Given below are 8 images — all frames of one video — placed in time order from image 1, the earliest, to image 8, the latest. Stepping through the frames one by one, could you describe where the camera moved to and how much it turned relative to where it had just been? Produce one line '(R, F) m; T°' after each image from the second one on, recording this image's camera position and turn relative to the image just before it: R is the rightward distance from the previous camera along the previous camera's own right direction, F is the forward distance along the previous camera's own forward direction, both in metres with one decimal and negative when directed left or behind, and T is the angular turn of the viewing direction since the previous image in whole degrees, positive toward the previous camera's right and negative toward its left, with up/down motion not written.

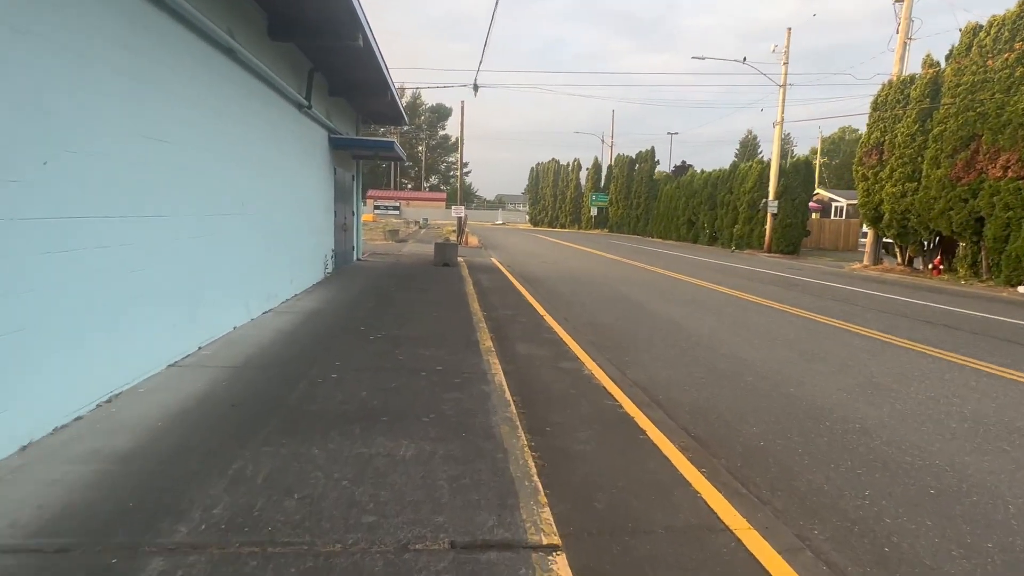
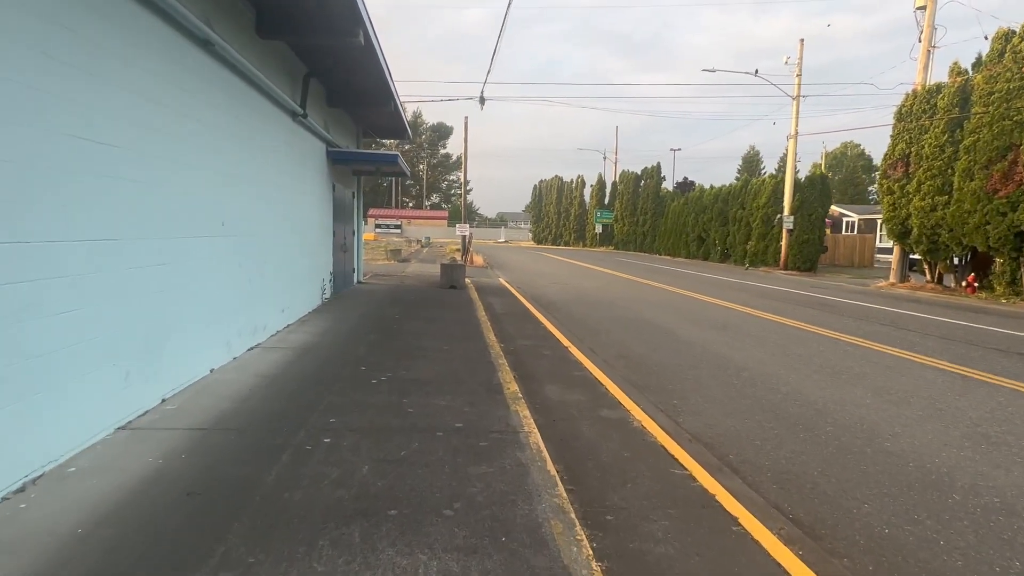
(-0.3, +1.2) m; 0°
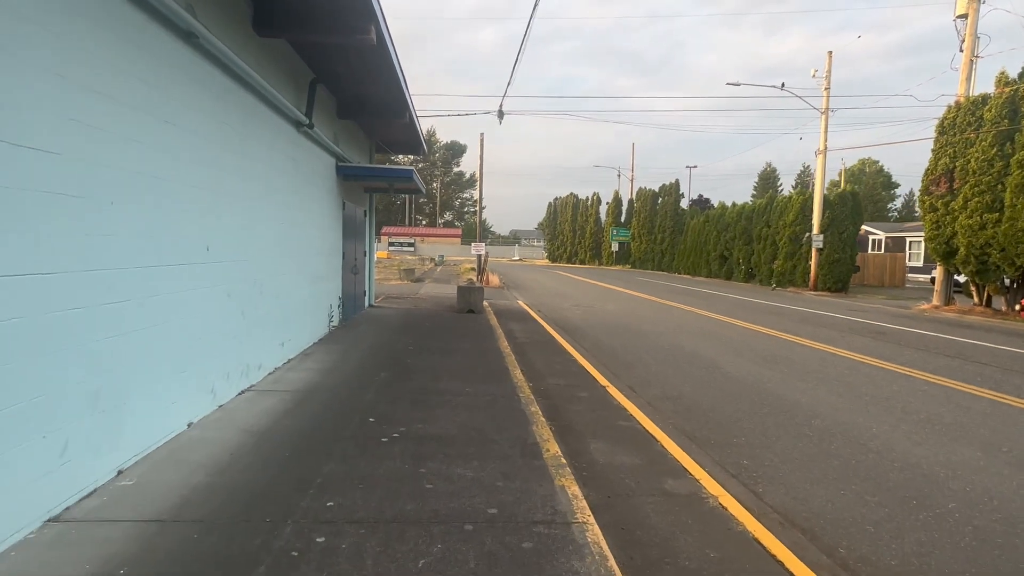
(-0.2, +1.1) m; -1°
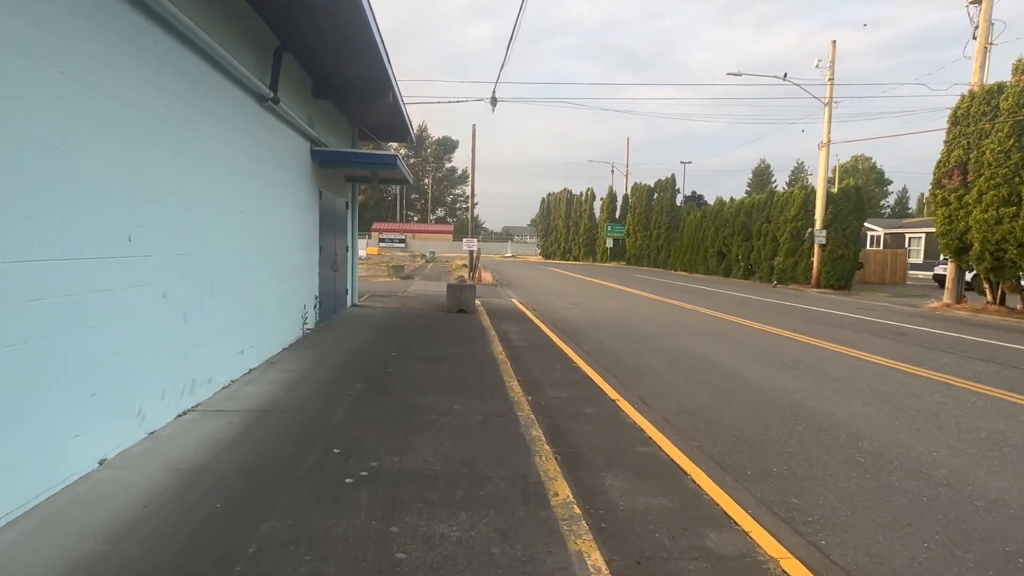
(0.0, +1.0) m; +1°
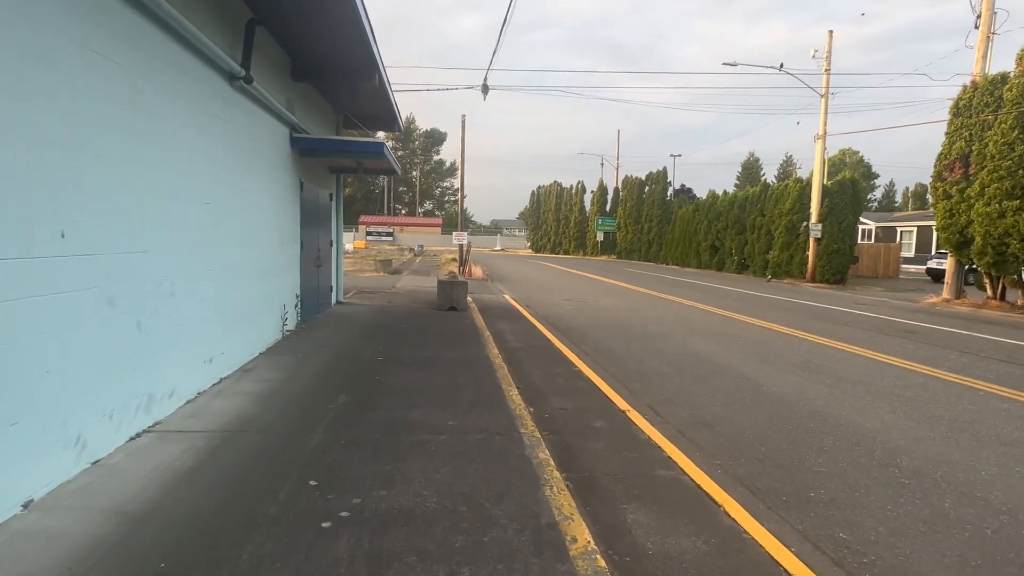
(-0.1, +0.6) m; +1°
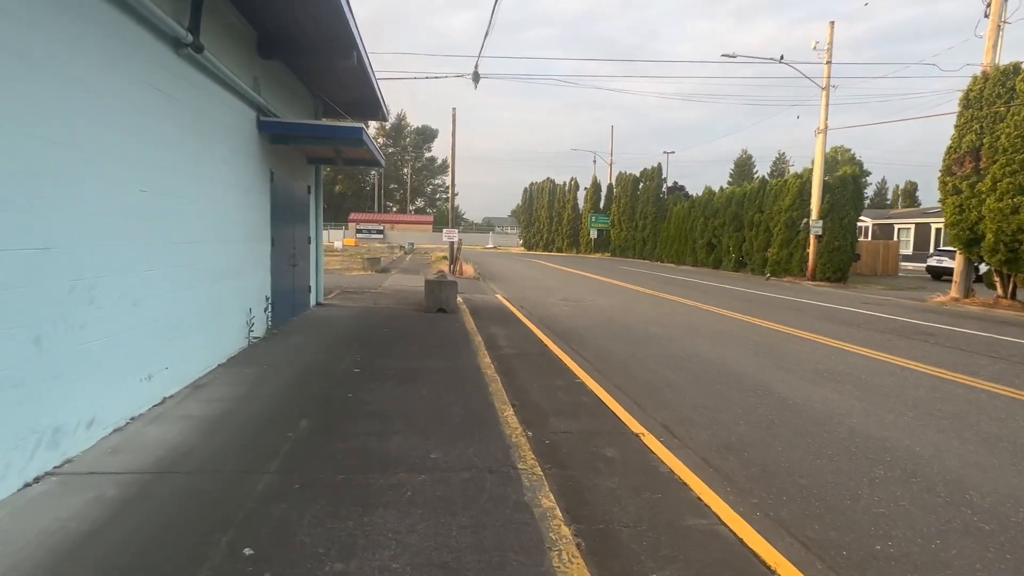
(0.0, +0.9) m; +1°
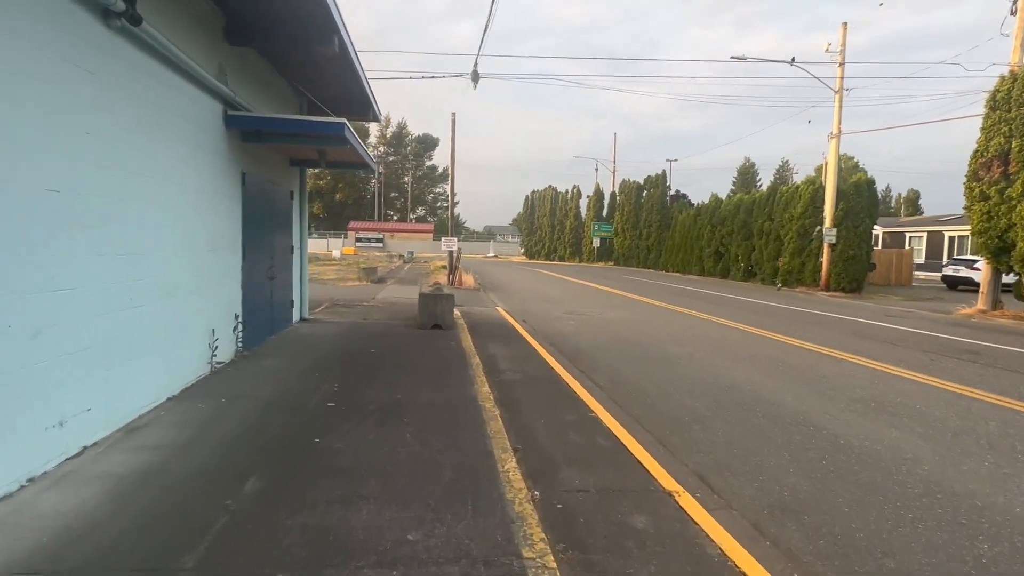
(0.0, +1.0) m; 0°
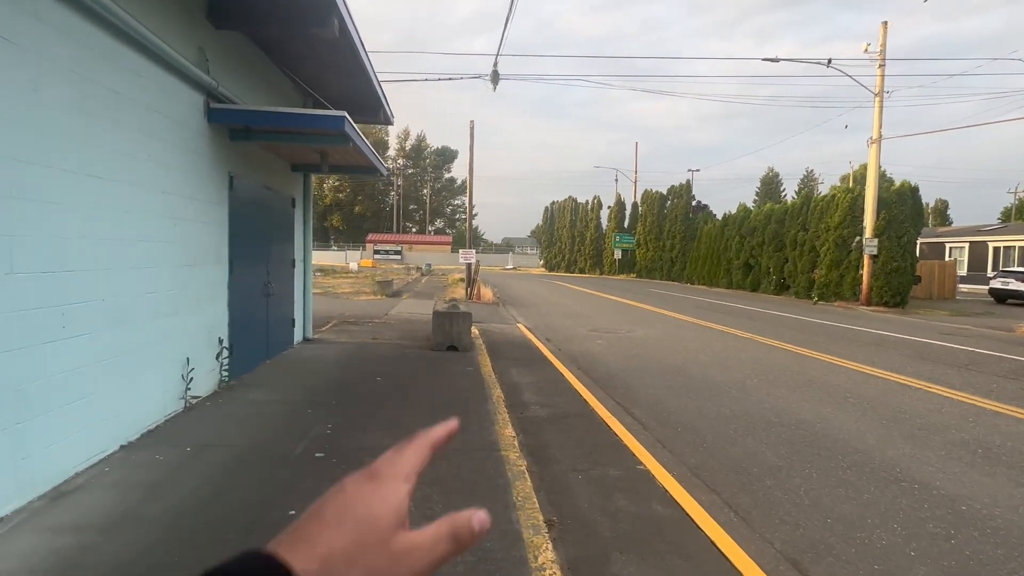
(-0.1, +1.1) m; -2°
